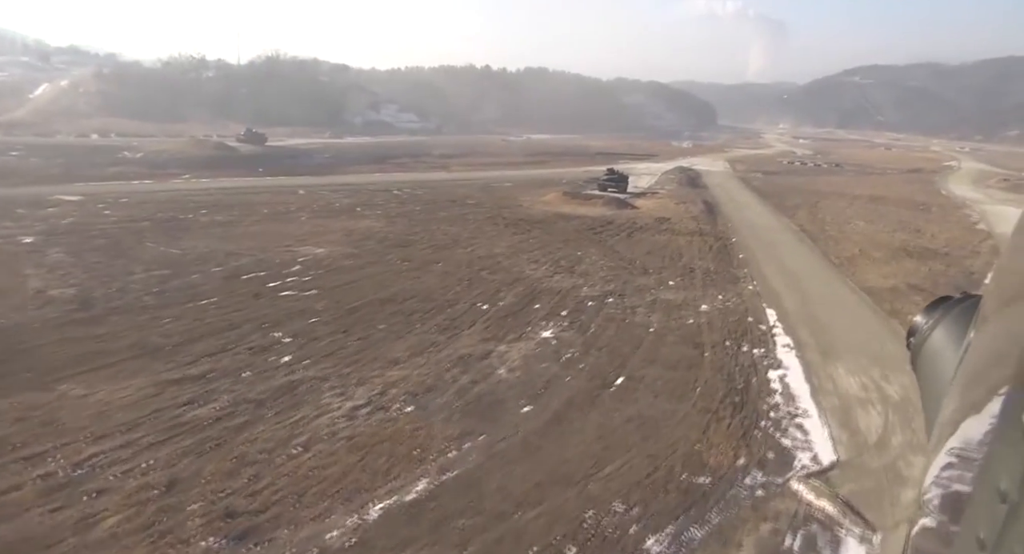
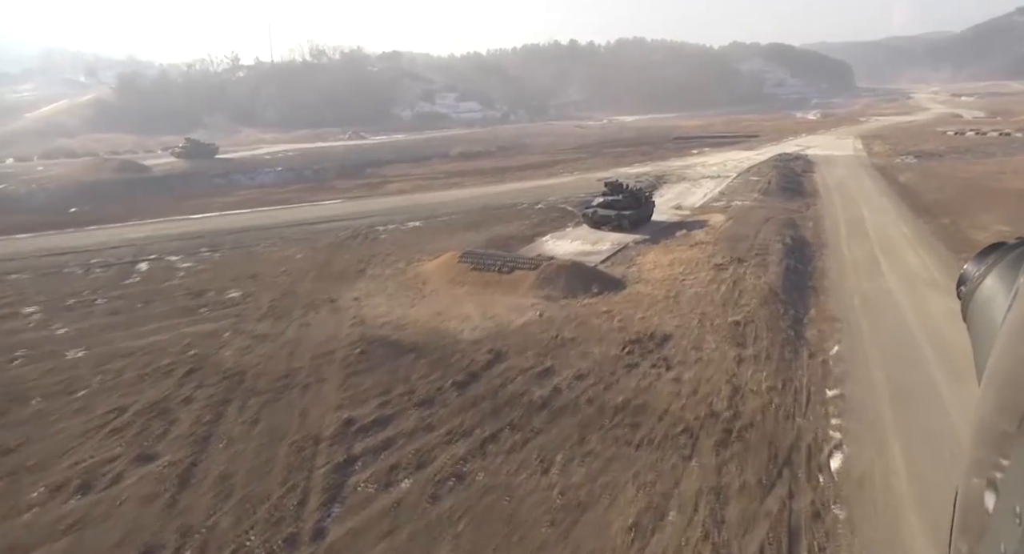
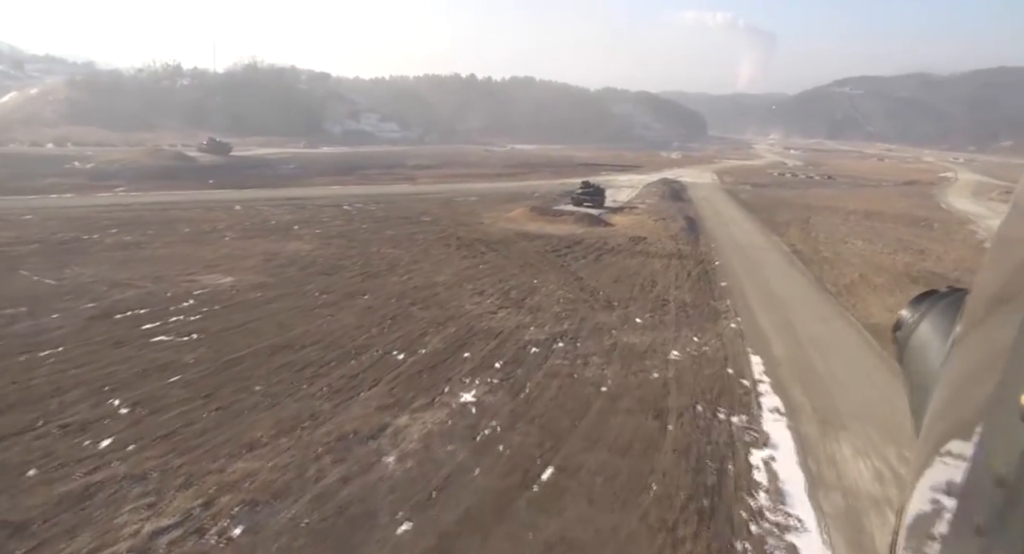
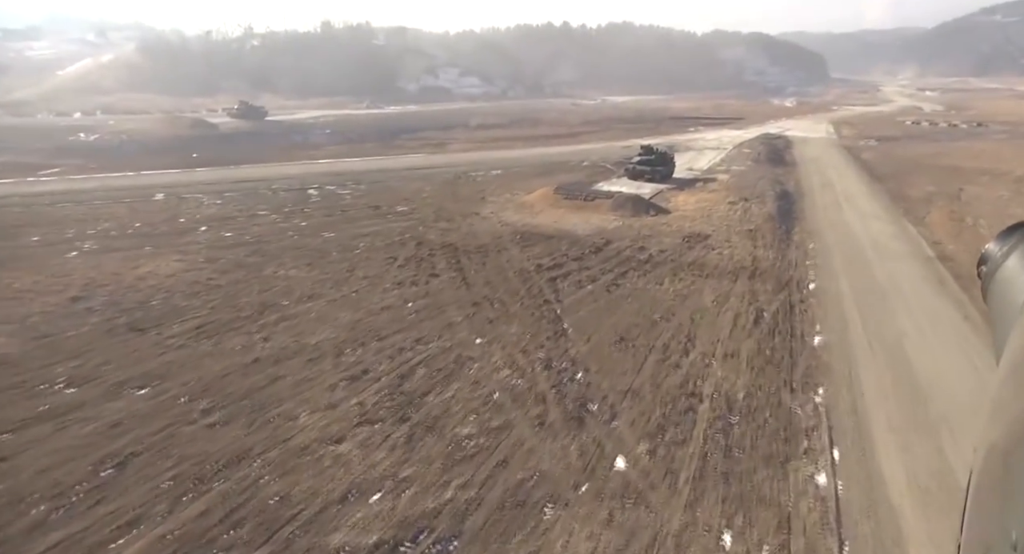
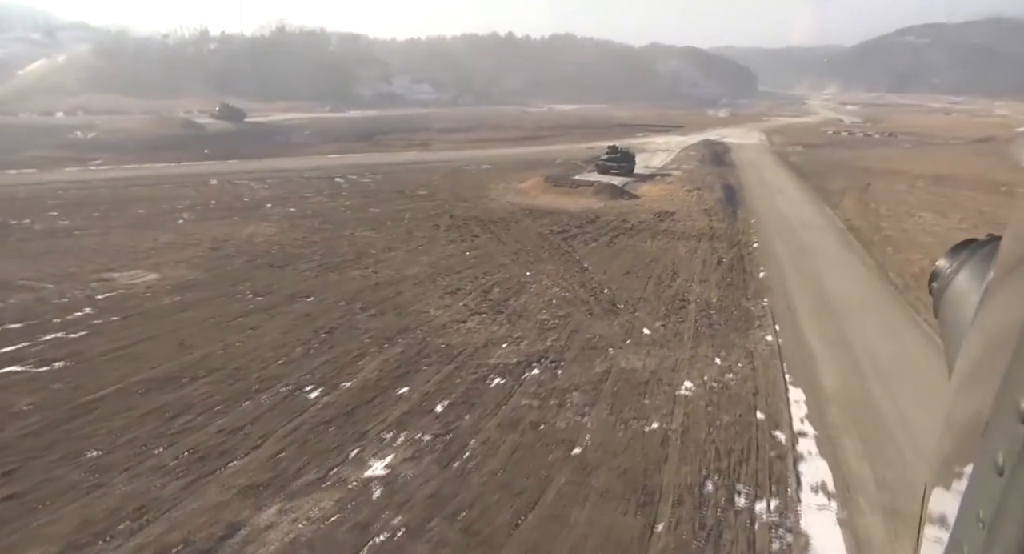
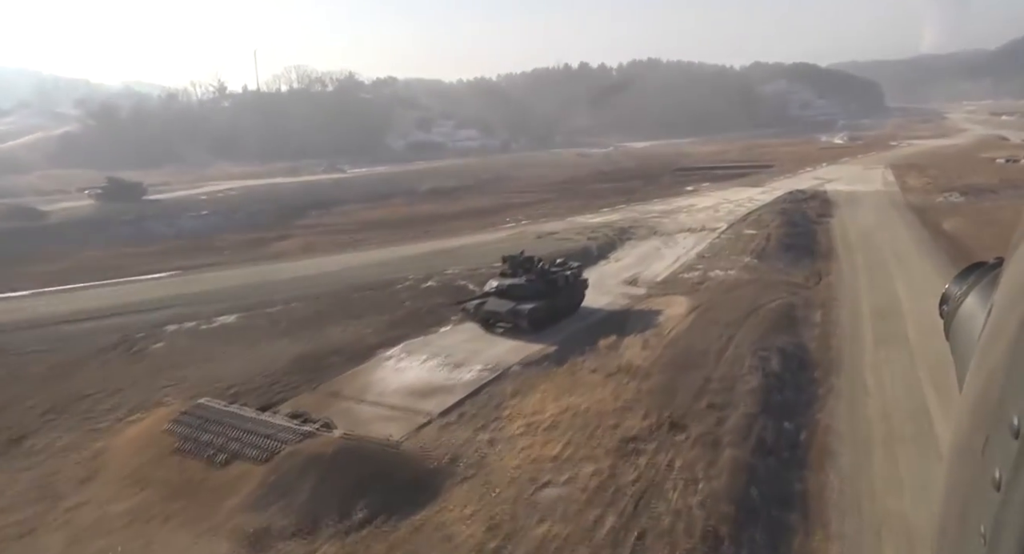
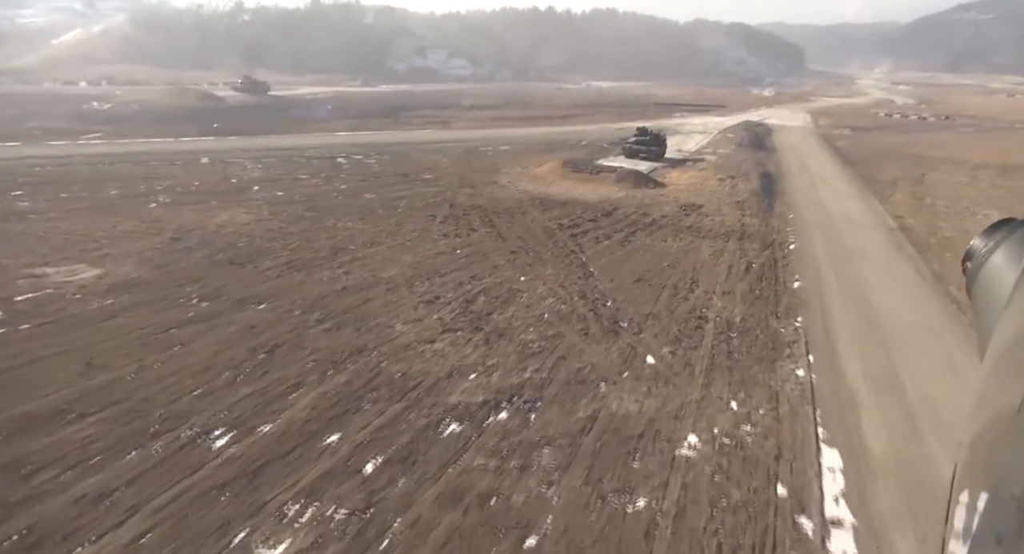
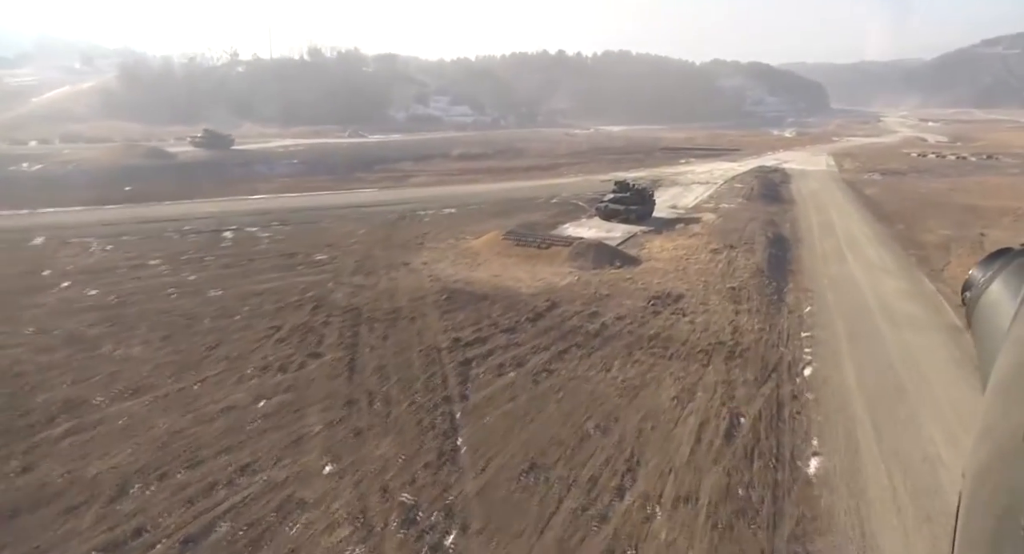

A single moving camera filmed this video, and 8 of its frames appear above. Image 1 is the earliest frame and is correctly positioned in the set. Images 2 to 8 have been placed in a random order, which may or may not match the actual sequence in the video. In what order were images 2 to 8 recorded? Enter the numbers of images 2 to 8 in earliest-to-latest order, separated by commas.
3, 5, 7, 4, 8, 2, 6
